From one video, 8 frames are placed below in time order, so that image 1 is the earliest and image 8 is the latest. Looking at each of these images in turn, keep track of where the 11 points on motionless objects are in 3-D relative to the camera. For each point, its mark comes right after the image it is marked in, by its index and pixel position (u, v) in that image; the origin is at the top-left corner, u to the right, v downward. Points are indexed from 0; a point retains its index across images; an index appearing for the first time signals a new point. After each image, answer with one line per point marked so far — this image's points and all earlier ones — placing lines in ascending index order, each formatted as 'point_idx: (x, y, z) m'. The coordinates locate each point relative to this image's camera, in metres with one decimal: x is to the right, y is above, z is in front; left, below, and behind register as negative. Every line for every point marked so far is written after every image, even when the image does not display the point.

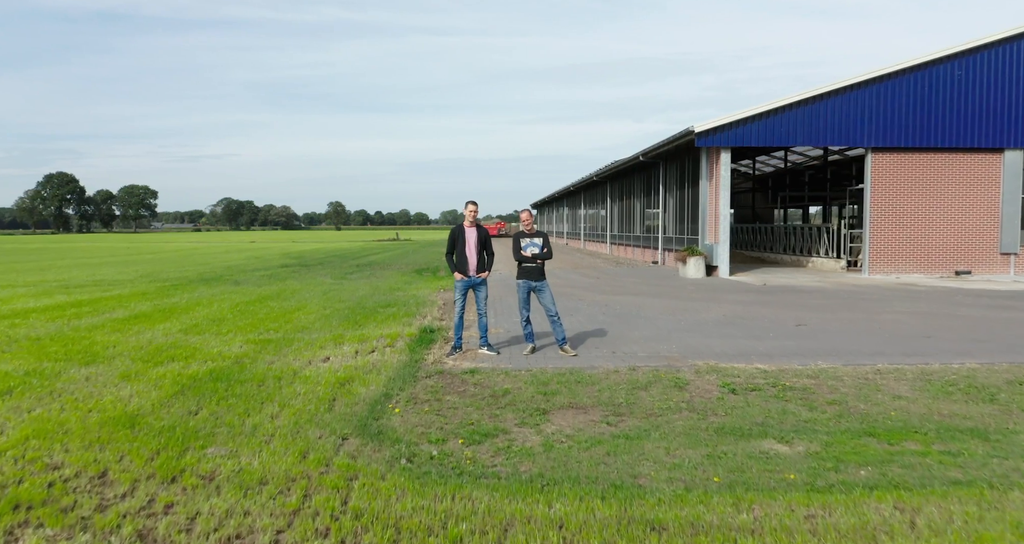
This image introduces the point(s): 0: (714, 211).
0: (+4.4, +1.3, +15.6) m
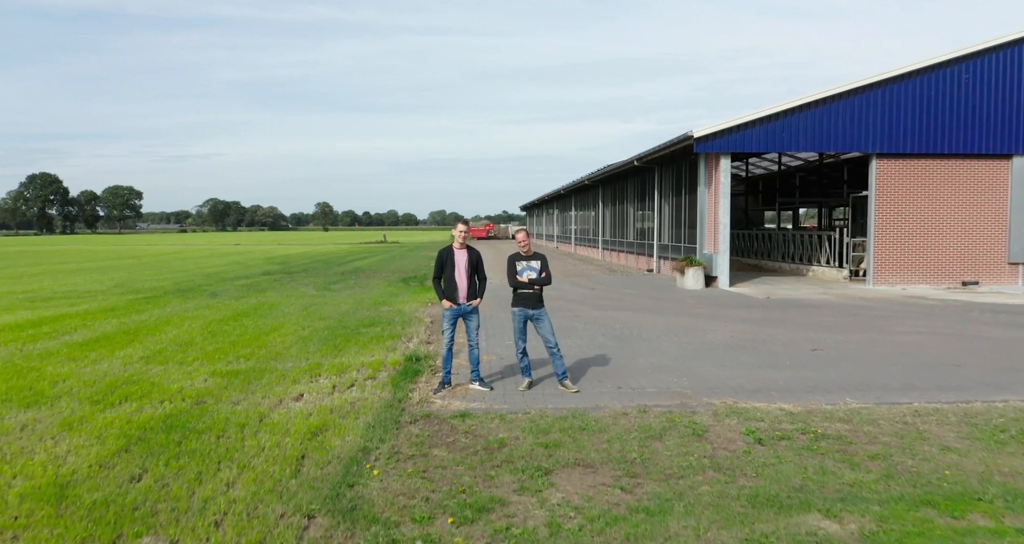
0: (+4.2, +1.1, +15.0) m
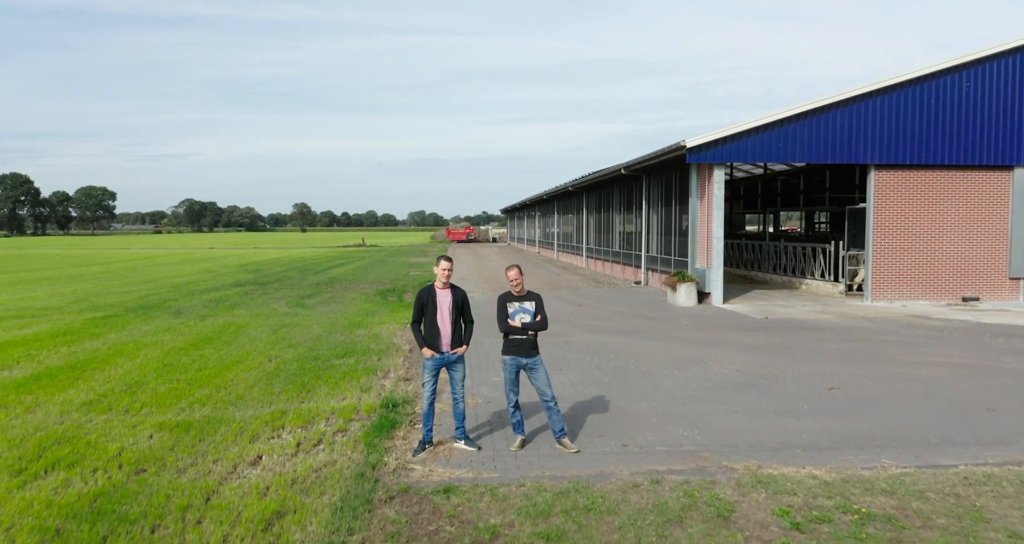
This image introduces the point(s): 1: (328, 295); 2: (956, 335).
0: (+3.9, +0.8, +14.3) m
1: (-4.9, -0.6, +18.9) m
2: (+6.3, -0.9, +10.1) m
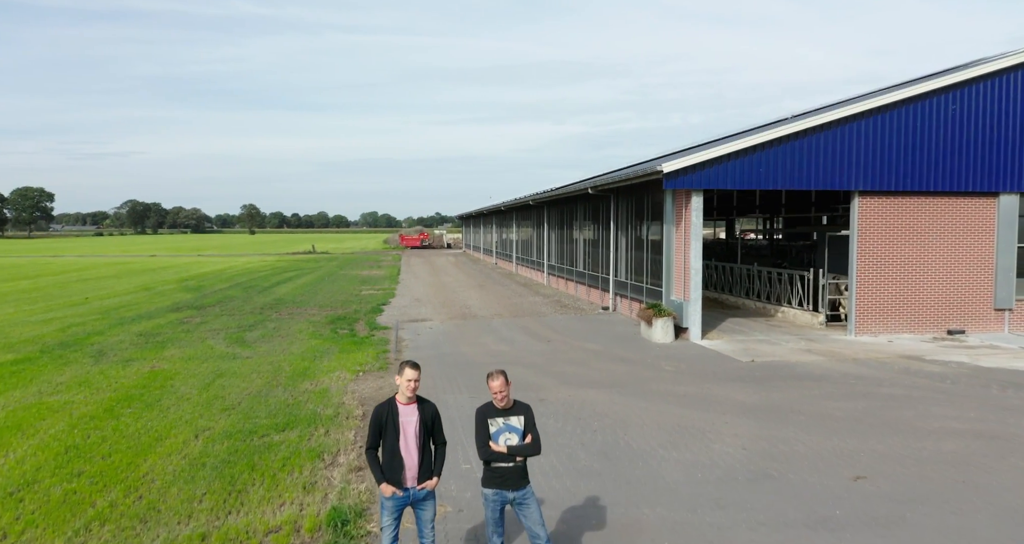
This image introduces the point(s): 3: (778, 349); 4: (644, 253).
0: (+3.2, +0.2, +13.4) m
1: (-5.9, -1.3, +17.4) m
2: (+5.9, -1.5, +9.3) m
3: (+4.6, -1.3, +12.2) m
4: (+2.9, +0.4, +15.7) m
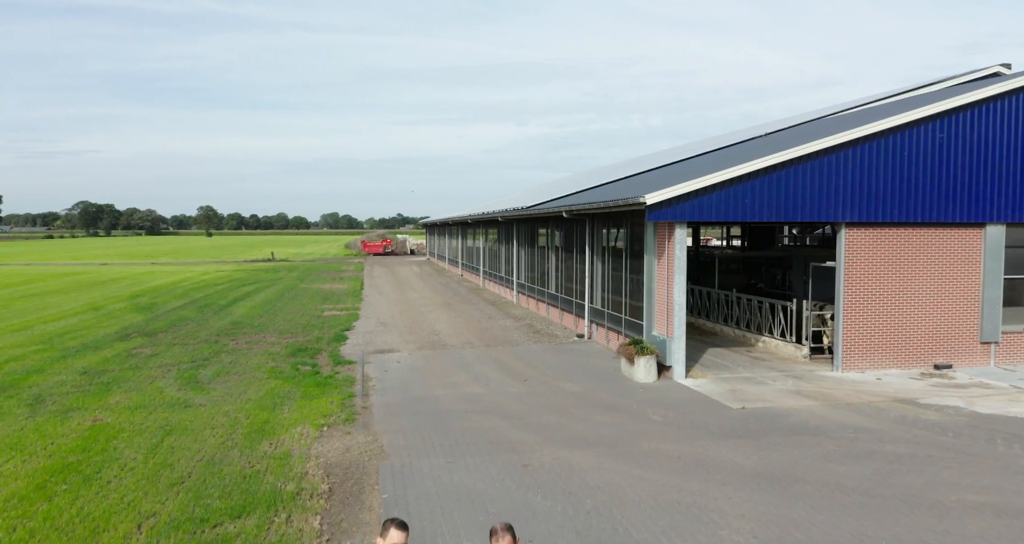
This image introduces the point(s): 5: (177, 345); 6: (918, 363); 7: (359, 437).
0: (+2.8, -0.4, +12.8) m
1: (-6.5, -2.0, +16.3) m
2: (+5.7, -2.1, +8.9) m
3: (+4.2, -1.9, +11.6) m
4: (+2.4, -0.2, +15.1) m
5: (-8.9, -1.9, +18.8) m
6: (+7.5, -1.7, +13.2) m
7: (-2.1, -2.2, +9.6) m
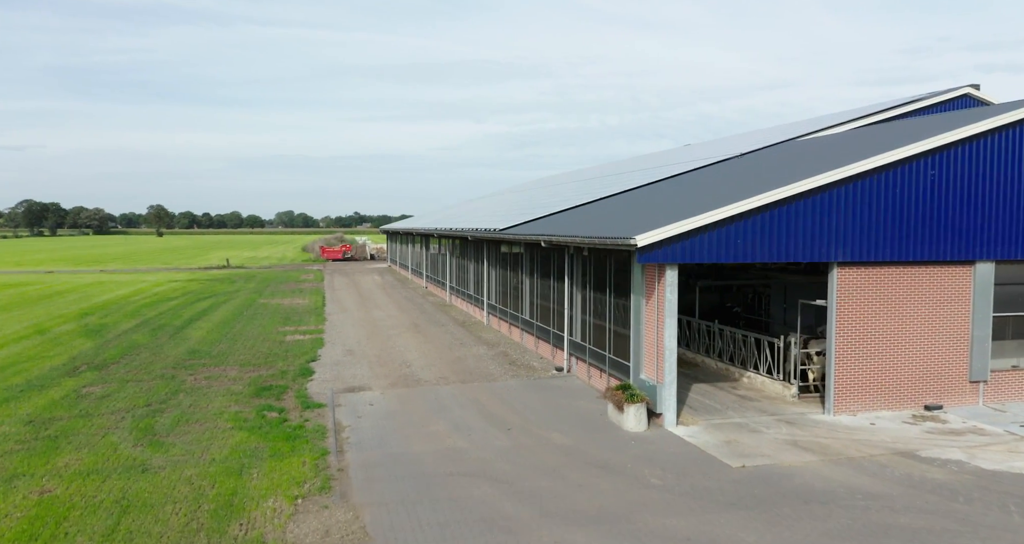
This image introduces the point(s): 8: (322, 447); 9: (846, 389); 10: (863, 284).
0: (+2.5, -1.2, +12.3) m
1: (-7.0, -2.8, +15.3) m
2: (+5.6, -2.8, +8.5) m
3: (+4.0, -2.7, +11.2) m
4: (+1.9, -1.0, +14.6) m
5: (-9.5, -2.7, +17.6) m
6: (+7.2, -2.4, +12.9) m
7: (-2.2, -3.0, +8.8) m
8: (-3.1, -2.8, +11.6) m
9: (+5.9, -2.1, +12.7) m
10: (+6.2, -0.2, +12.6) m
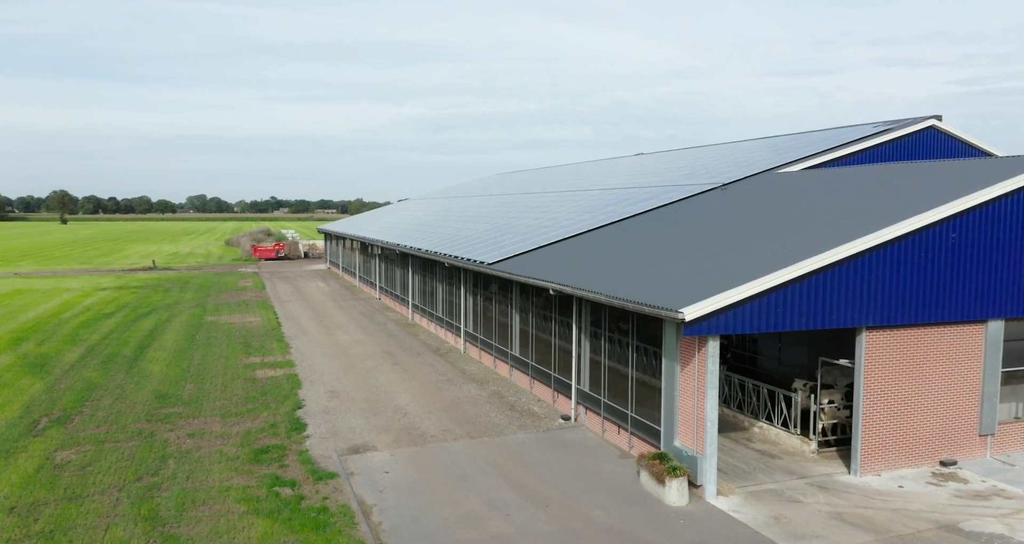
0: (+3.1, -2.4, +12.2) m
1: (-6.6, -4.0, +14.2) m
2: (+6.6, -4.1, +8.7) m
3: (+4.7, -3.9, +11.3) m
4: (+2.3, -2.1, +14.4) m
5: (-9.4, -3.9, +16.3) m
6: (+7.7, -3.5, +13.3) m
7: (-1.2, -4.3, +8.3) m
8: (-2.4, -4.1, +10.9) m
9: (+6.5, -3.2, +12.9) m
10: (+6.8, -1.4, +12.8) m
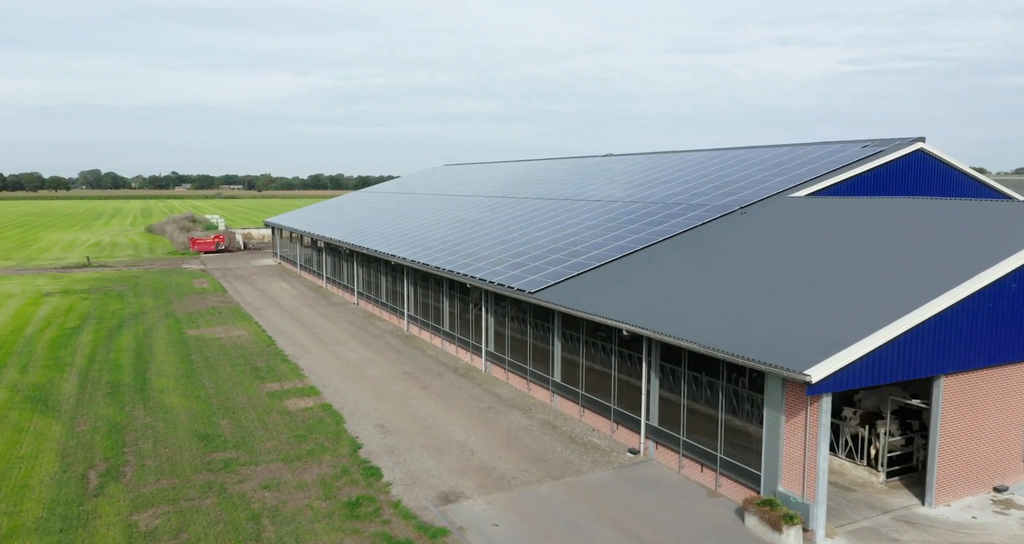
0: (+5.3, -3.4, +13.1) m
1: (-4.6, -5.2, +14.1) m
2: (+9.2, -5.2, +10.1) m
3: (+7.0, -4.9, +12.4) m
4: (+4.3, -3.1, +15.2) m
5: (-7.5, -5.1, +15.8) m
6: (+9.8, -4.5, +14.7) m
7: (+1.5, -5.6, +8.8) m
8: (0.0, -5.3, +11.3) m
9: (+8.6, -4.2, +14.2) m
10: (+8.9, -2.4, +14.1) m
